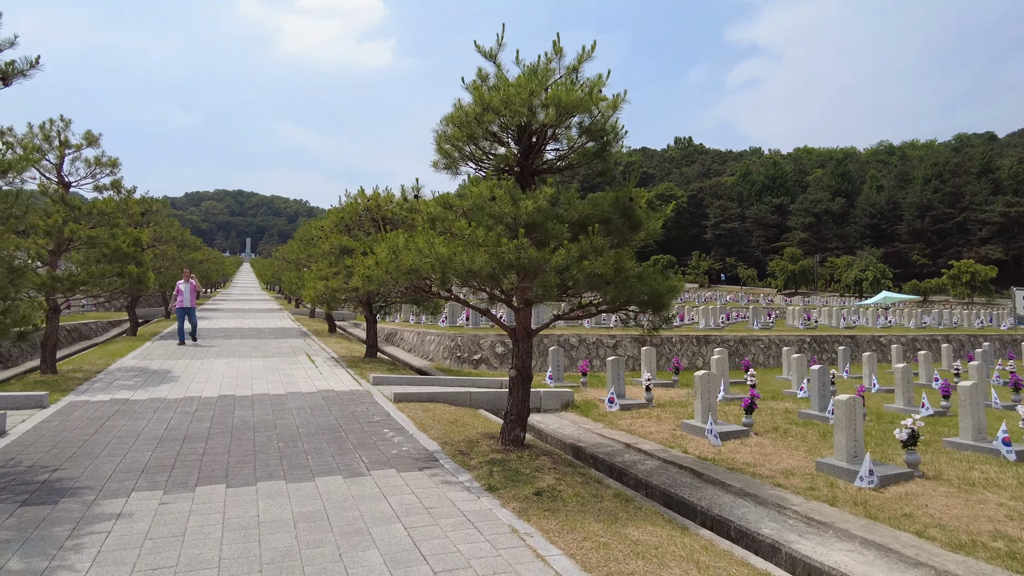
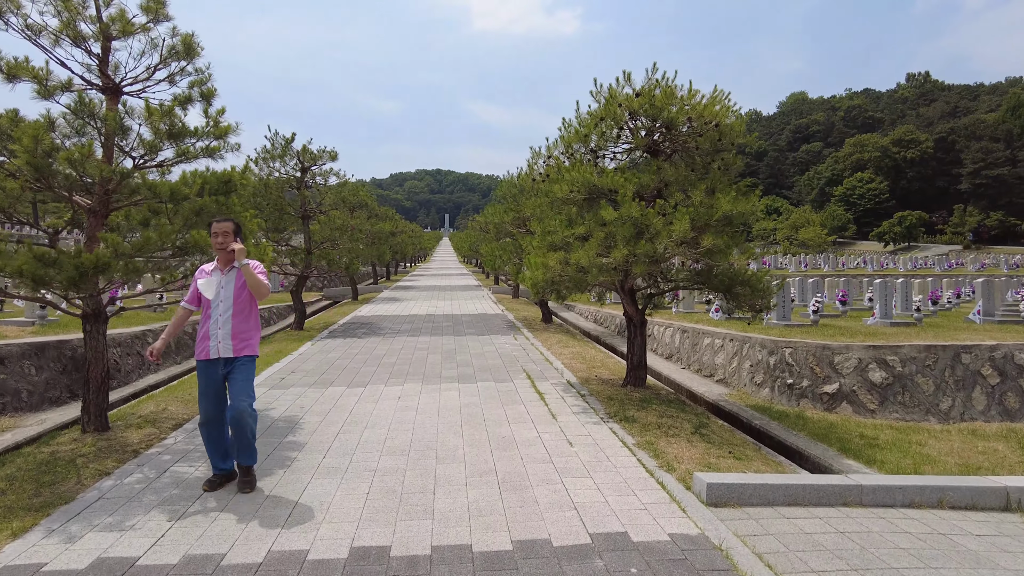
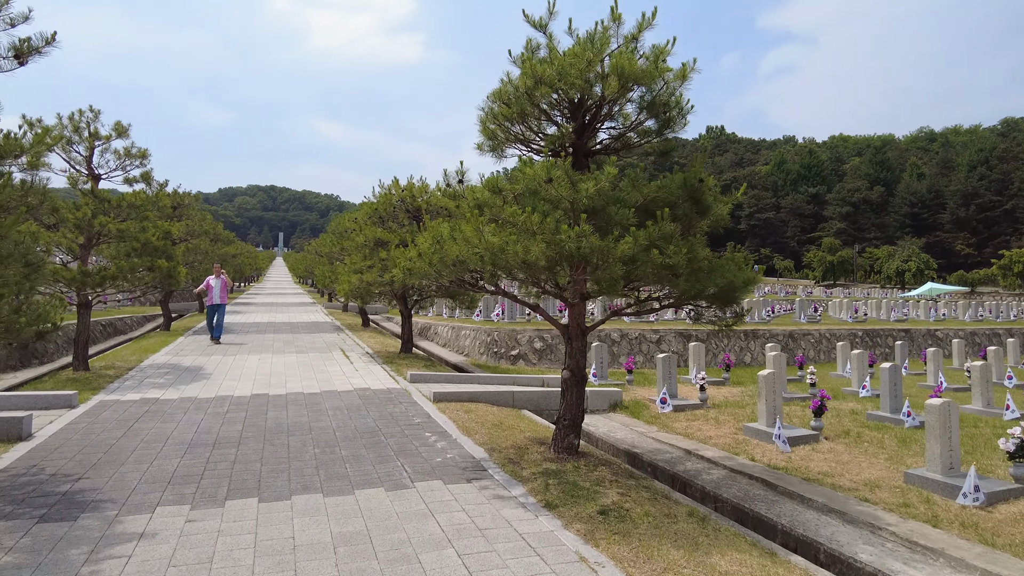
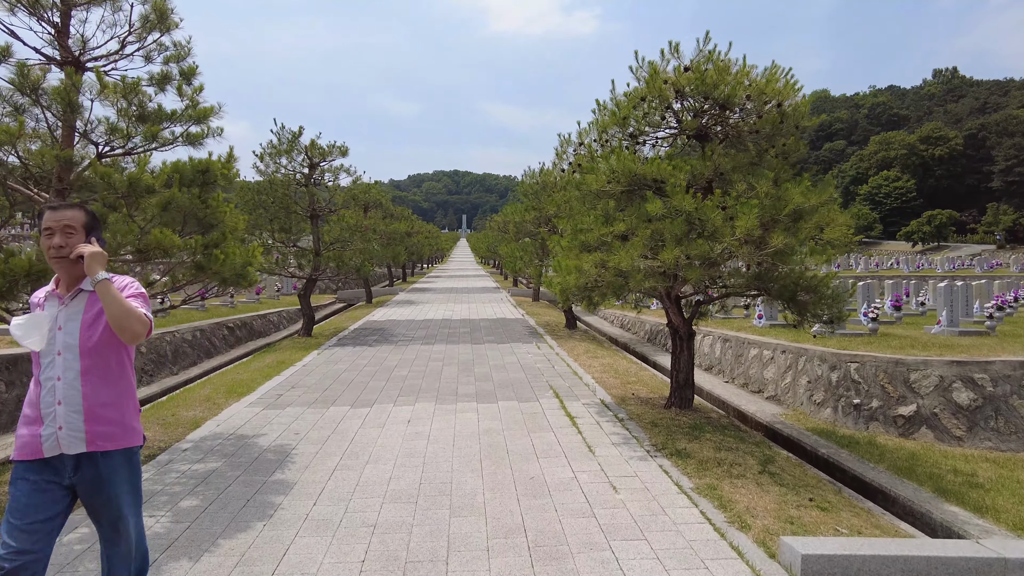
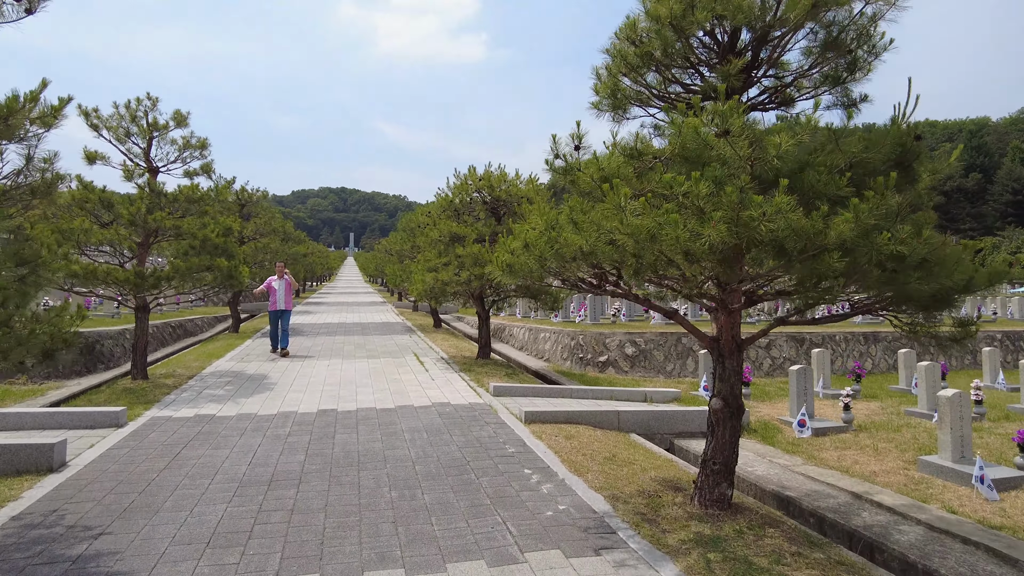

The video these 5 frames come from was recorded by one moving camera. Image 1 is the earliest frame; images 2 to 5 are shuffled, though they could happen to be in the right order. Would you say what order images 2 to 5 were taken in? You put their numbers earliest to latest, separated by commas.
3, 5, 2, 4
